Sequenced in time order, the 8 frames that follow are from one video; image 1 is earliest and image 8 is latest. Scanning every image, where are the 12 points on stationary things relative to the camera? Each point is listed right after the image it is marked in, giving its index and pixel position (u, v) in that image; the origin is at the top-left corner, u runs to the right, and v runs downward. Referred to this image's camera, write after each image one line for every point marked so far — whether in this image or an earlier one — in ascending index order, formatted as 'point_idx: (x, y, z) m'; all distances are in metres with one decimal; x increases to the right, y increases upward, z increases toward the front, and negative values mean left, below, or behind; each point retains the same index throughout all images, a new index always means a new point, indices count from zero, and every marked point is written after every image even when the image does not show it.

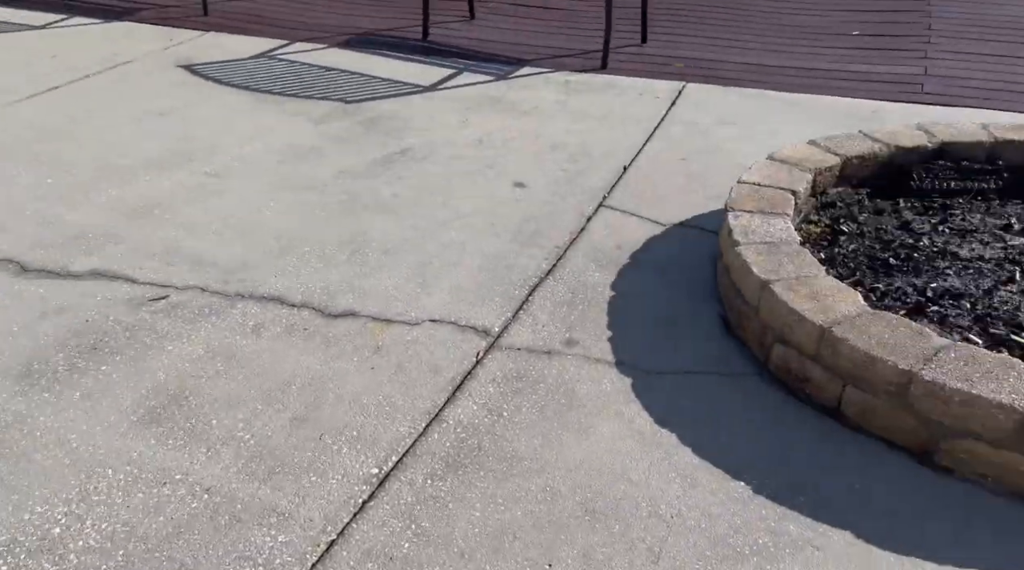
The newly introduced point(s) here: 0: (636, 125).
0: (+0.3, +0.4, +2.4) m
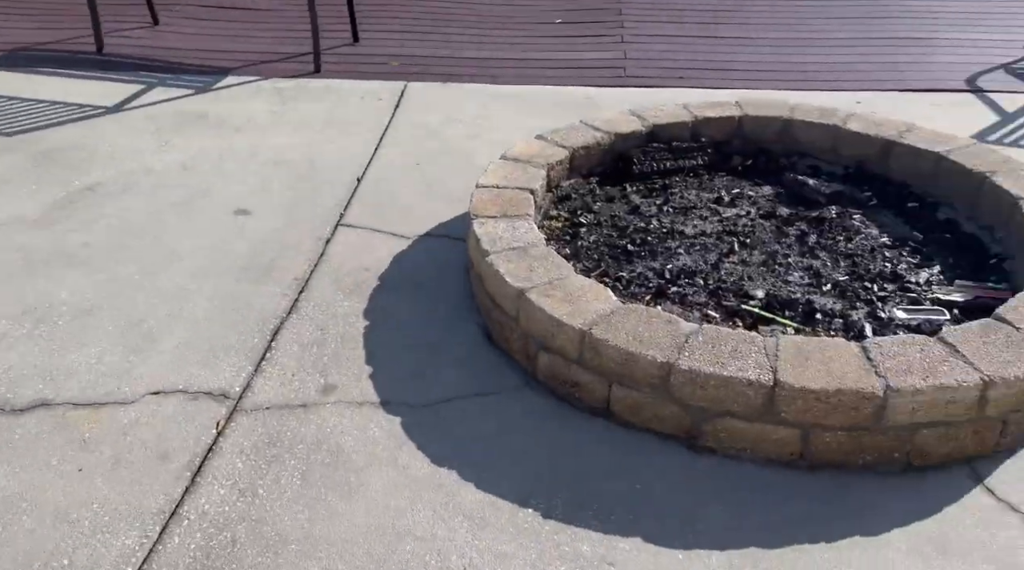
0: (-0.4, +0.4, +2.3) m
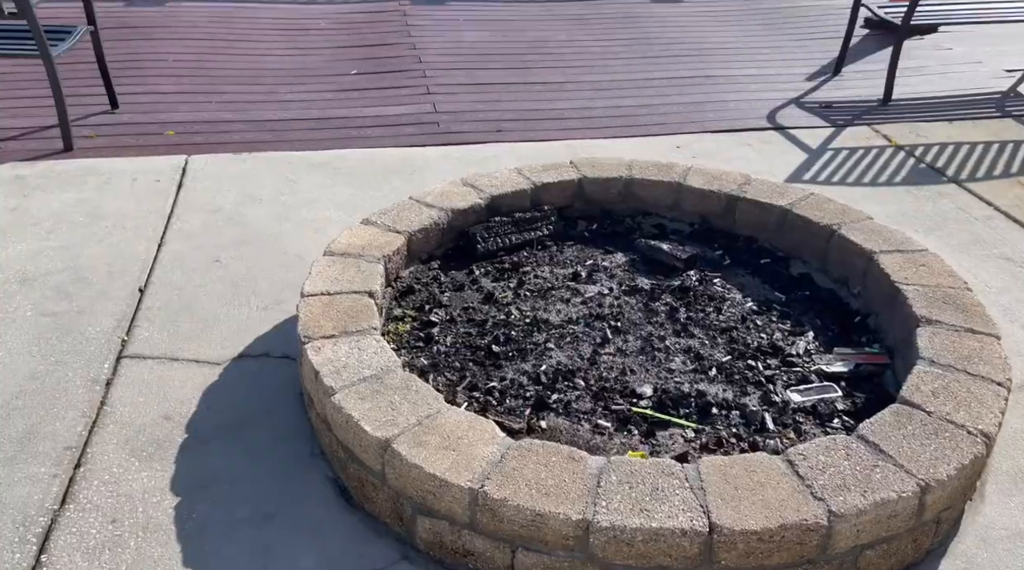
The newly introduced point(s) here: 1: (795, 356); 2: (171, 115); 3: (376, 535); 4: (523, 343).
0: (-0.8, +0.1, +1.9) m
1: (+0.4, -0.1, +1.4) m
2: (-1.3, +0.6, +3.3) m
3: (-0.2, -0.3, +1.0) m
4: (0.0, -0.1, +1.4) m
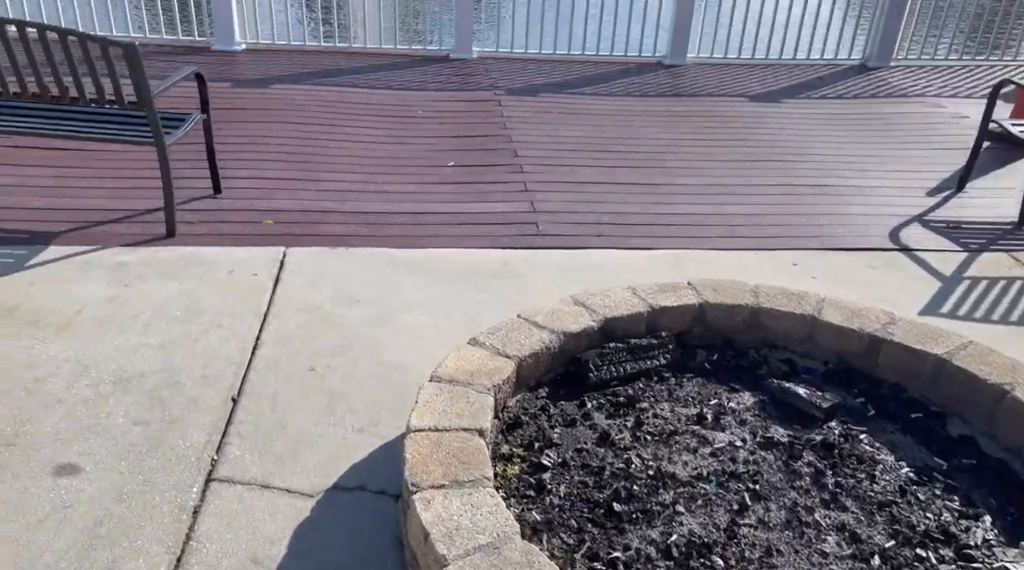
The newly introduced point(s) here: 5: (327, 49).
0: (-0.6, -0.1, +1.8) m
1: (+0.6, -0.4, +1.2) m
2: (-0.9, +0.3, +3.3) m
3: (0.0, -0.5, +0.9) m
4: (+0.2, -0.3, +1.2) m
5: (-1.5, +1.8, +6.7) m
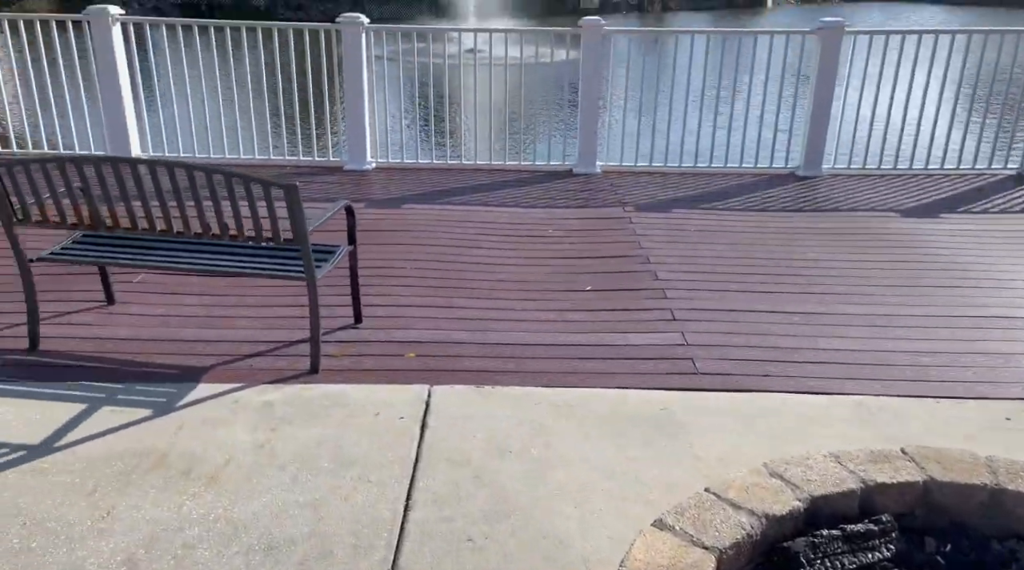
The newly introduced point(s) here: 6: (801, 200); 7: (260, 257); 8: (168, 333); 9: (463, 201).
0: (-0.2, -0.4, +1.7) m
1: (+0.9, -0.6, +0.9) m
2: (-0.3, -0.2, +3.2) m
3: (+0.2, -0.7, +0.6) m
4: (+0.4, -0.5, +1.0) m
5: (-0.5, +0.9, +6.9) m
6: (+2.0, +0.5, +6.0) m
7: (-0.9, +0.1, +3.0) m
8: (-1.3, -0.2, +3.2) m
9: (-0.3, +0.6, +5.8) m
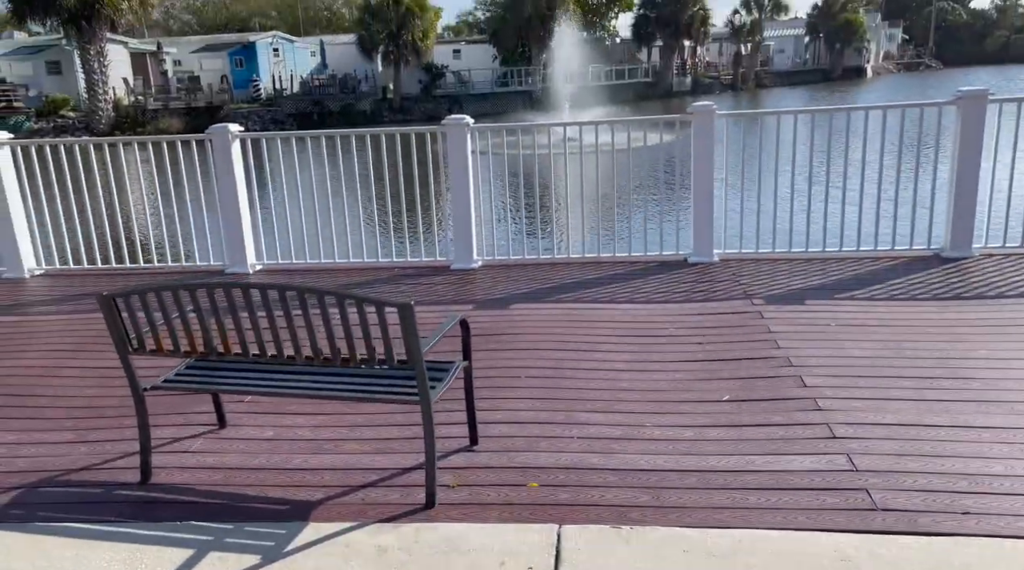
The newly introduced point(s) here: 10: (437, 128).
0: (0.0, -0.7, +1.4) m
1: (+1.0, -0.7, +0.4) m
2: (+0.1, -0.6, +2.9) m
3: (+0.3, -0.8, +0.2) m
4: (+0.6, -0.7, +0.6) m
5: (+0.4, +0.2, +6.6) m
6: (+2.8, 0.0, +5.5) m
7: (-0.4, -0.3, +2.8) m
8: (-0.8, -0.6, +3.0) m
9: (+0.4, -0.1, +5.6) m
10: (-0.5, +1.1, +6.3) m
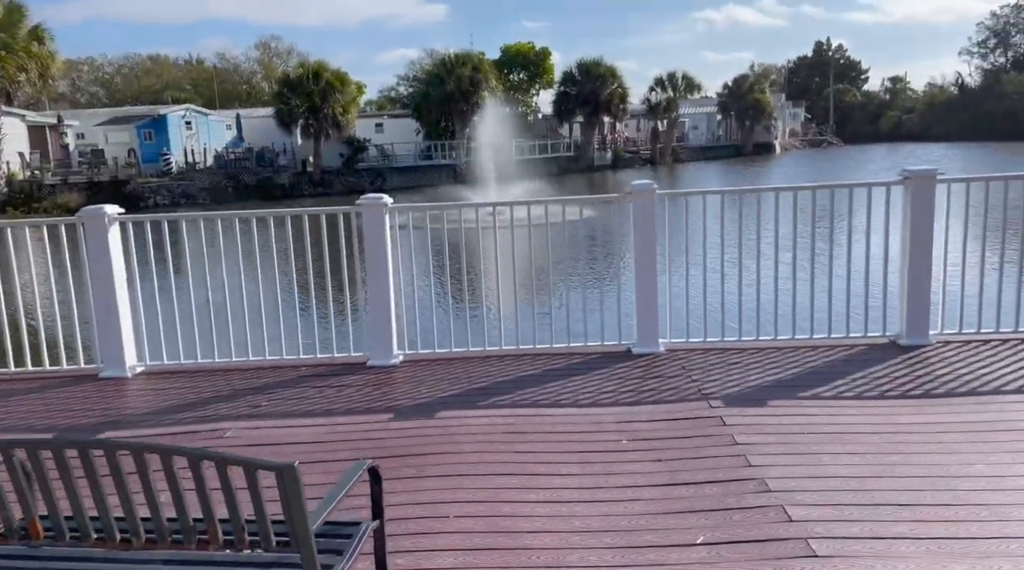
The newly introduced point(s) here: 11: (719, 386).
0: (0.0, -0.9, +0.6) m
1: (+1.1, -0.8, -0.2) m
2: (-0.1, -0.9, +2.1) m
3: (+0.4, -0.9, -0.5) m
4: (+0.6, -0.8, -0.1) m
5: (-0.1, -0.5, +5.9) m
6: (+2.3, -0.6, +5.0) m
7: (-0.6, -0.6, +2.0) m
8: (-1.0, -1.0, +2.2) m
9: (0.0, -0.6, +4.9) m
10: (-1.0, +0.5, +5.6) m
11: (+1.2, -0.6, +5.2) m
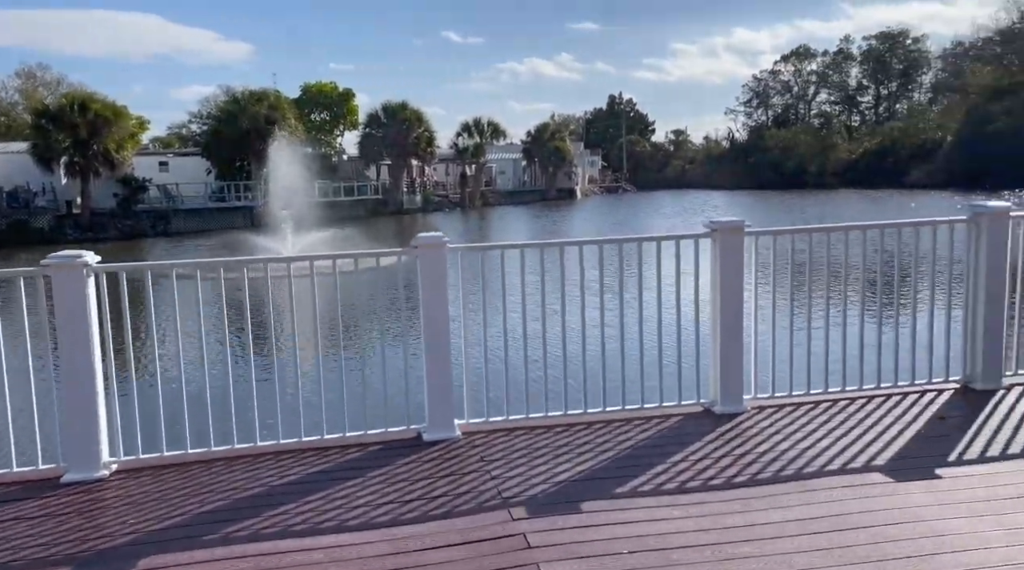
0: (-0.2, -1.1, -0.5) m
1: (+1.1, -0.9, -1.1) m
2: (-0.6, -1.2, +1.0) m
3: (+0.4, -1.0, -1.5) m
4: (+0.6, -1.0, -1.1) m
5: (-1.4, -0.9, +4.7) m
6: (+1.2, -0.9, +4.3) m
7: (-1.1, -0.9, +0.8) m
8: (-1.5, -1.2, +0.9) m
9: (-1.1, -1.0, +3.7) m
10: (-2.3, +0.1, +4.3) m
11: (0.0, -1.0, +4.3) m
